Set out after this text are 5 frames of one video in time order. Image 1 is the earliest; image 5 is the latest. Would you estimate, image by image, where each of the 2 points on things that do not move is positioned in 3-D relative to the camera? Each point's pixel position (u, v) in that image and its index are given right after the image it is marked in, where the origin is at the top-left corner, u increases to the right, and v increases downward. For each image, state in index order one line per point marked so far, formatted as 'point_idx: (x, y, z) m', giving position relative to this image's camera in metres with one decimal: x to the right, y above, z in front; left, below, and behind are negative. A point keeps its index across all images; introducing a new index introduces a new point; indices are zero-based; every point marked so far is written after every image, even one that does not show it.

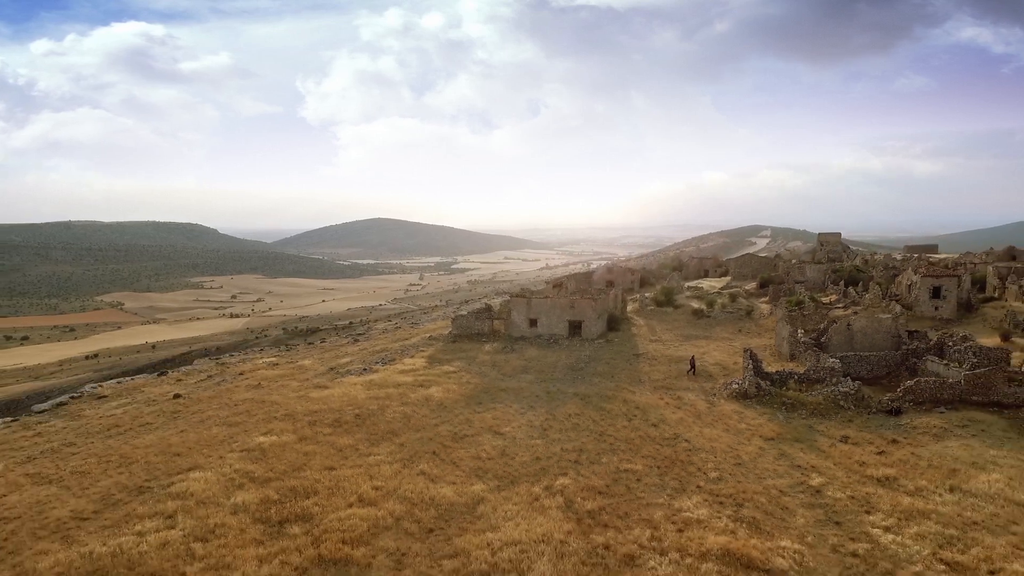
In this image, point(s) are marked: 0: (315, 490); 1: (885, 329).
0: (-3.2, -3.2, +8.0) m
1: (+11.4, -1.2, +14.9) m
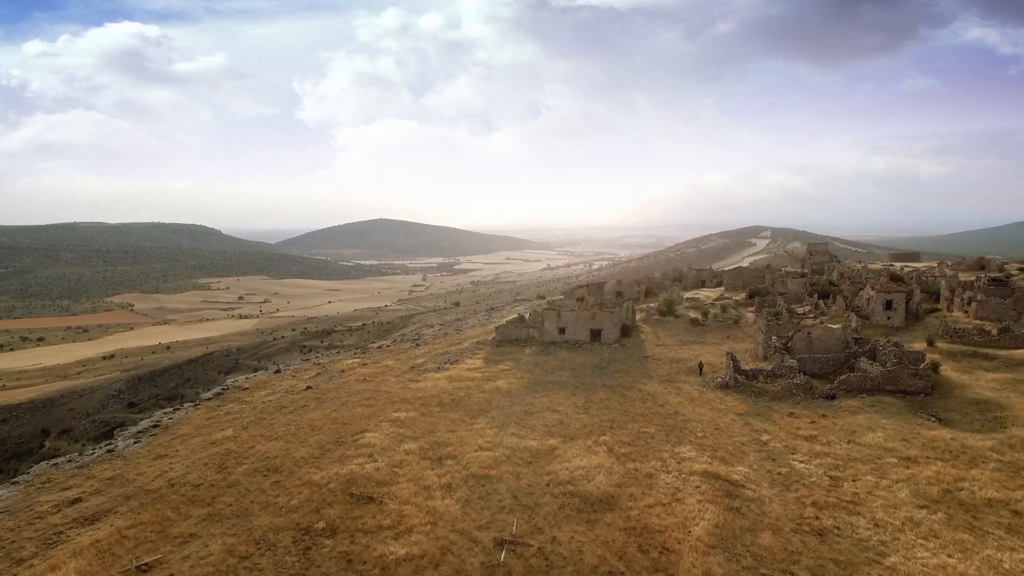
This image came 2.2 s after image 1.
0: (-1.6, -4.0, +12.6) m
1: (+12.9, -1.9, +19.6) m
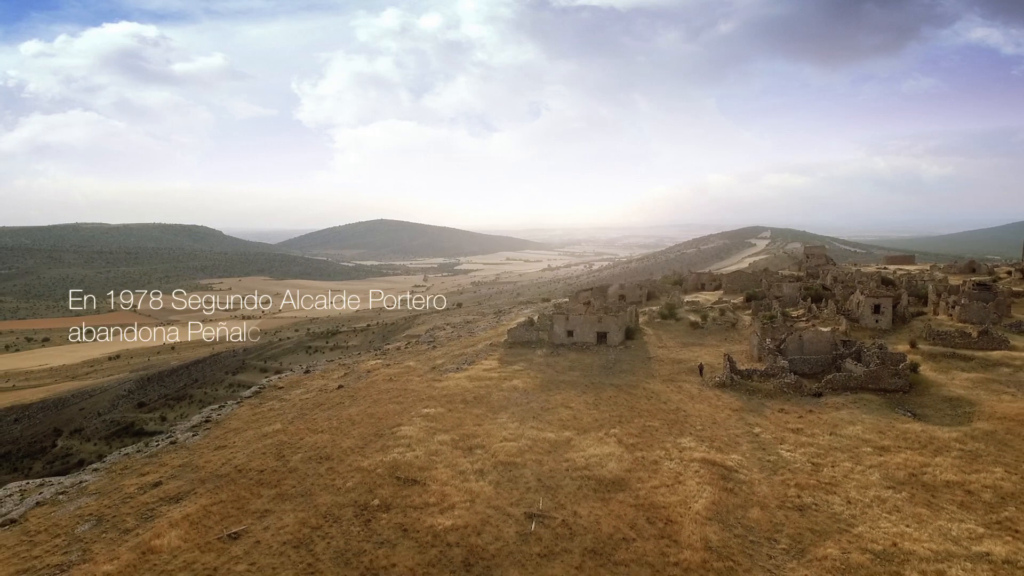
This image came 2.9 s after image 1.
0: (-1.0, -4.2, +14.2) m
1: (+13.5, -2.2, +21.2) m
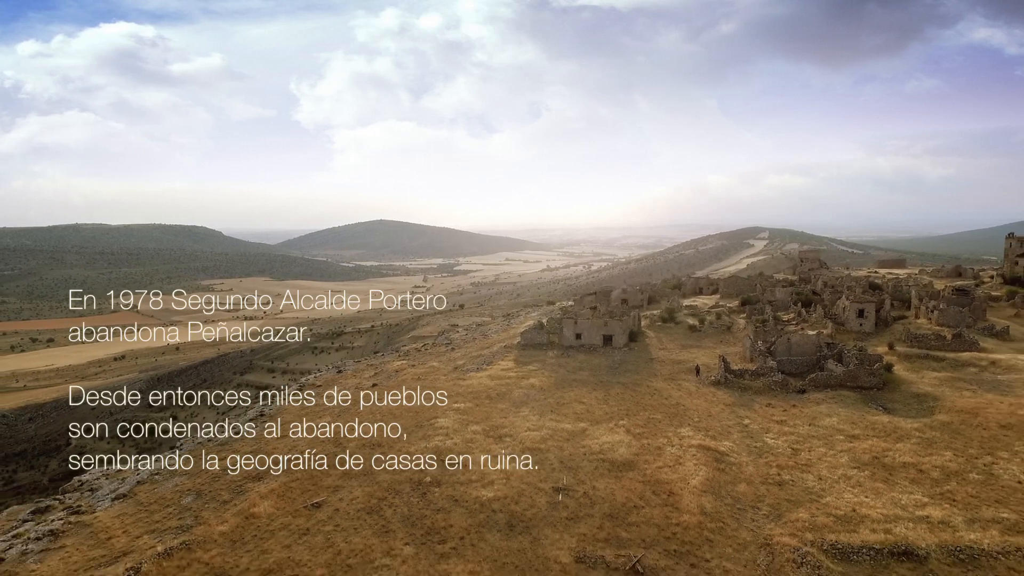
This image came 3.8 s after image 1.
0: (-0.3, -4.6, +16.4) m
1: (+14.3, -2.6, +23.4) m
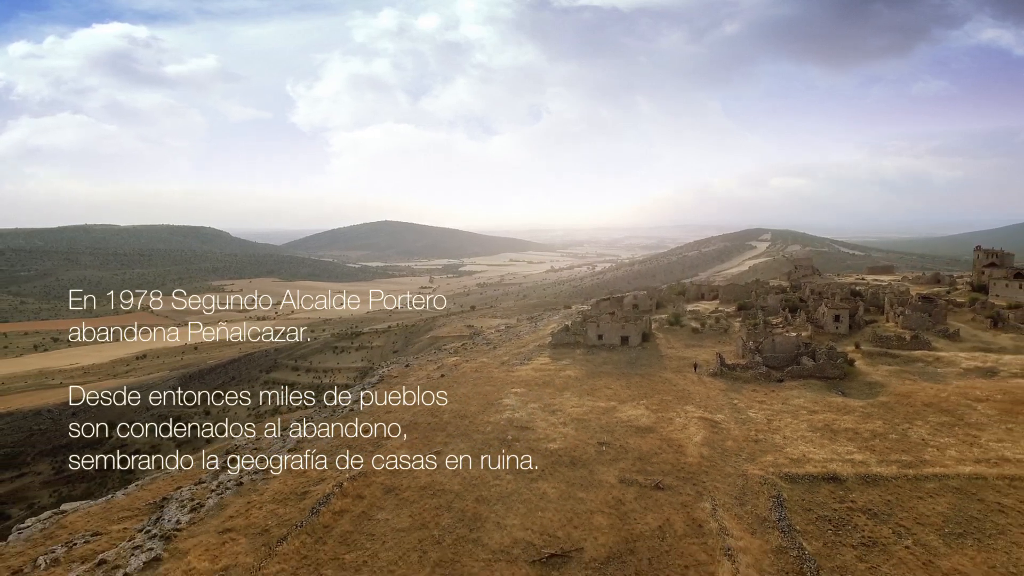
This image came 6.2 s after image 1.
0: (+1.9, -5.2, +22.0) m
1: (+16.4, -3.2, +28.8) m
